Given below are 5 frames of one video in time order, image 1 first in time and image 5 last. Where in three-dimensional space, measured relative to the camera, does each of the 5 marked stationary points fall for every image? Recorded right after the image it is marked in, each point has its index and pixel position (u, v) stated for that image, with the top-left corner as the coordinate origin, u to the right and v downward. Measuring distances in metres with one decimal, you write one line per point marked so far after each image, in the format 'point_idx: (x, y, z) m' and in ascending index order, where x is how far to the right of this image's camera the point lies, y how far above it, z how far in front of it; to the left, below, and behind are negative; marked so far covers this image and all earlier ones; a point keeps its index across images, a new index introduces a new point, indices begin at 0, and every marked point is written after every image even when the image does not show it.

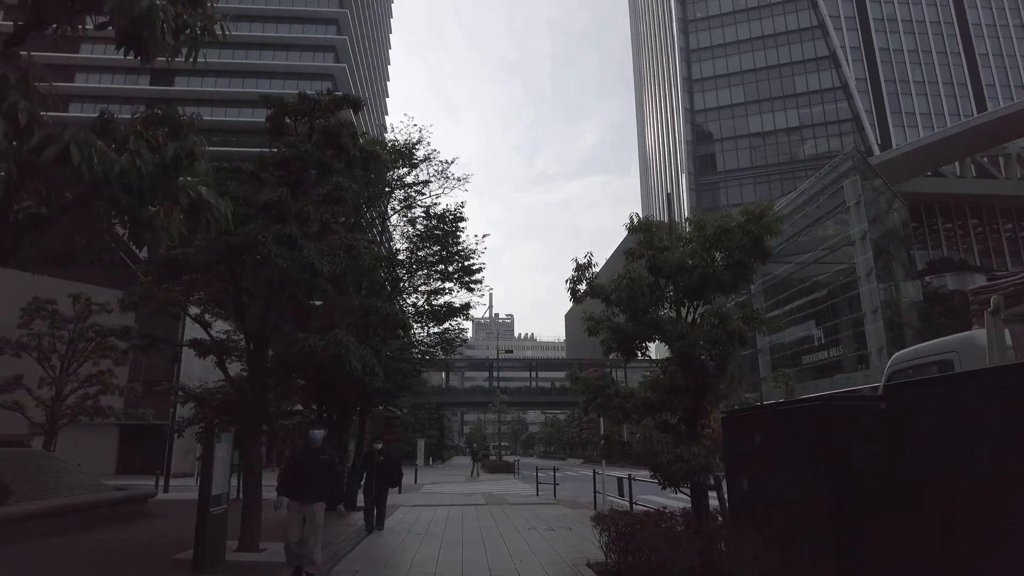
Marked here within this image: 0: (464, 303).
0: (-1.2, -0.4, +16.1) m
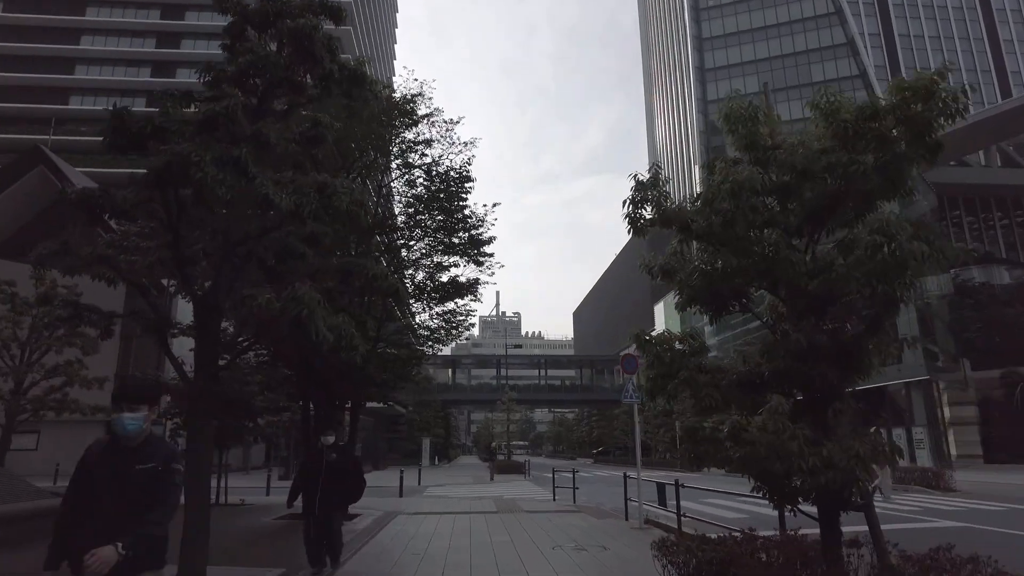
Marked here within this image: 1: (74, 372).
0: (-0.8, +0.2, +14.0) m
1: (-11.7, -2.2, +17.7) m
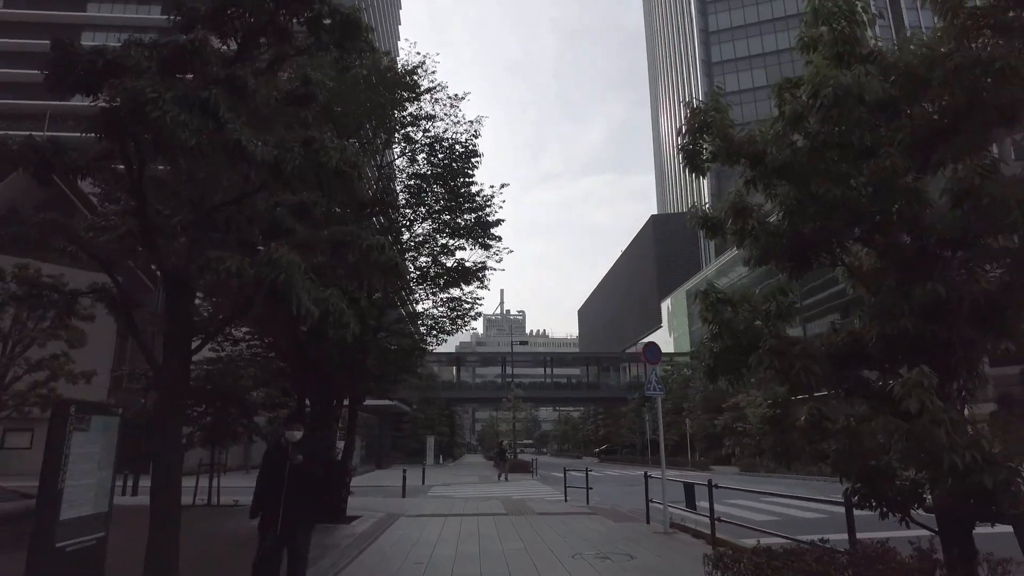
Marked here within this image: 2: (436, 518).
0: (-0.7, +0.5, +13.0) m
1: (-11.5, -2.0, +16.8) m
2: (-1.5, -4.7, +13.5) m
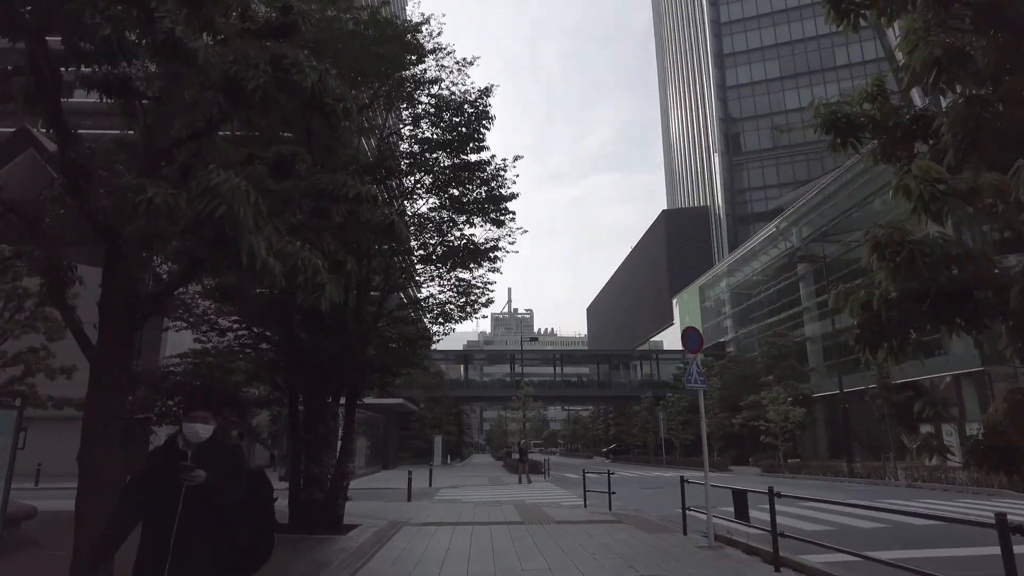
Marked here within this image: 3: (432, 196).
0: (-0.4, +0.8, +11.7) m
1: (-11.2, -1.7, +15.6) m
2: (-1.2, -4.4, +12.2) m
3: (-1.4, +1.6, +11.4) m
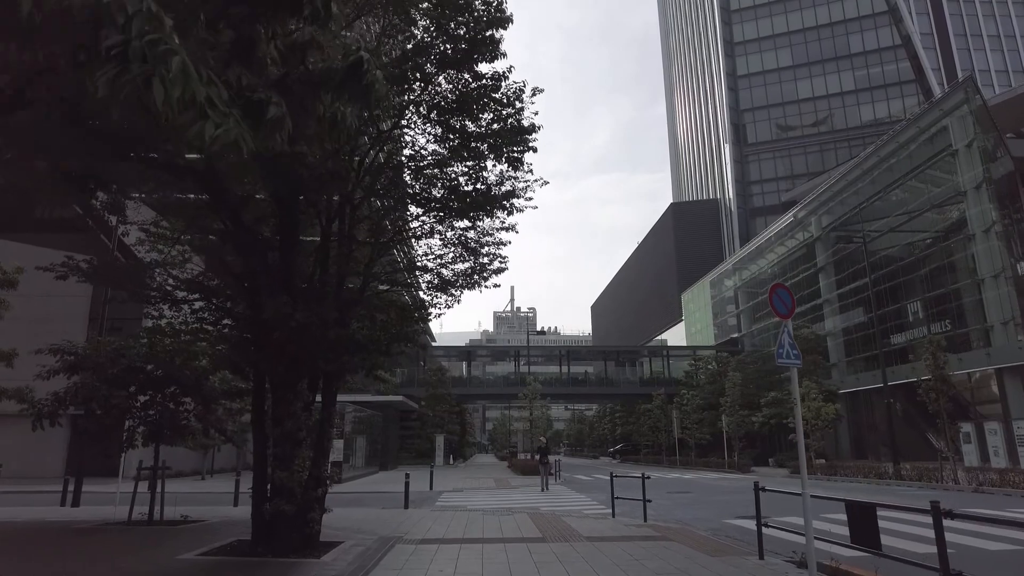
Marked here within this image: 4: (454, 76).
0: (-0.1, +1.4, +9.3) m
1: (-10.9, -1.1, +13.3) m
2: (-1.0, -3.8, +9.9) m
3: (-1.1, +2.2, +9.1) m
4: (-0.9, +2.8, +9.0) m
